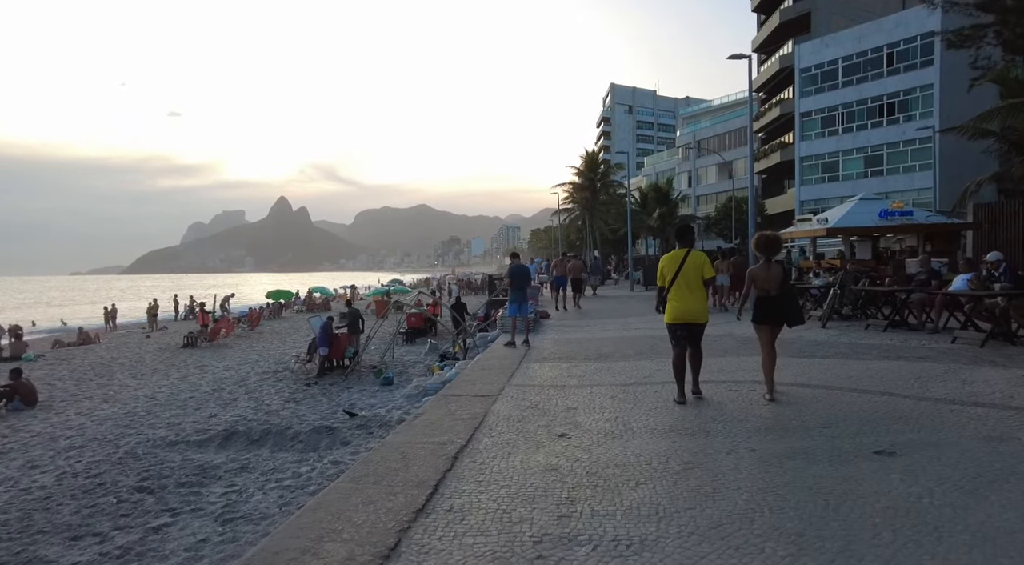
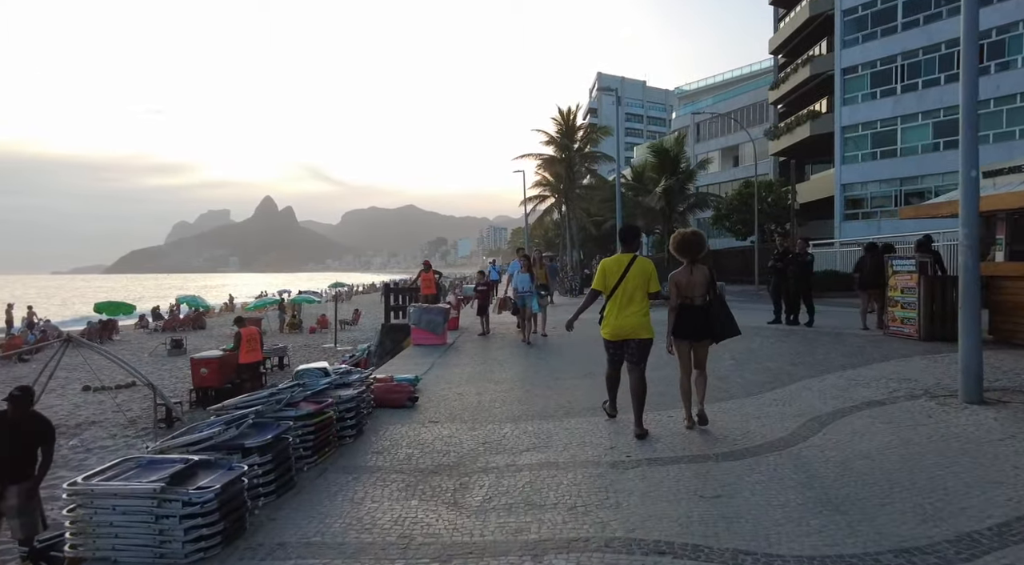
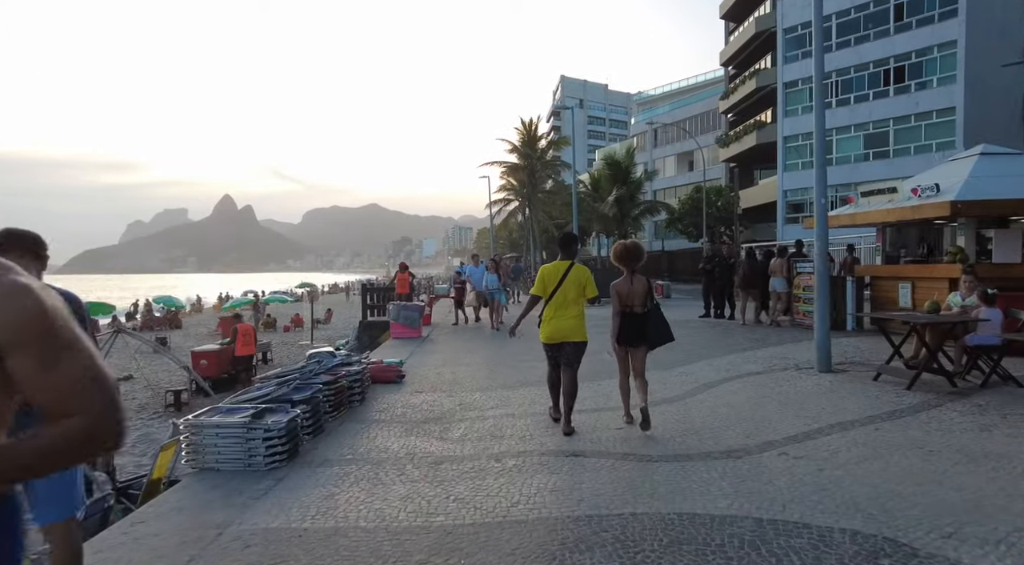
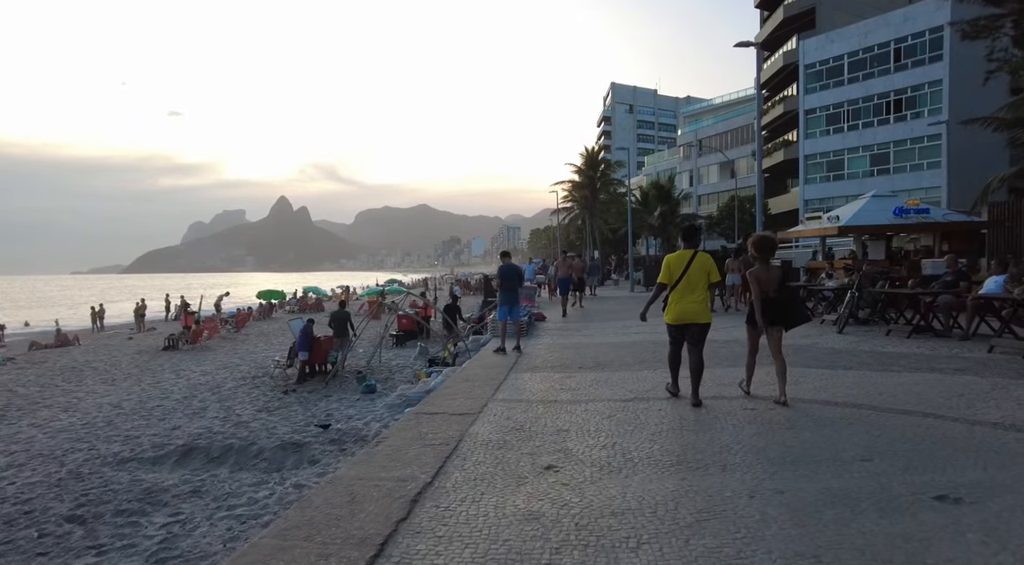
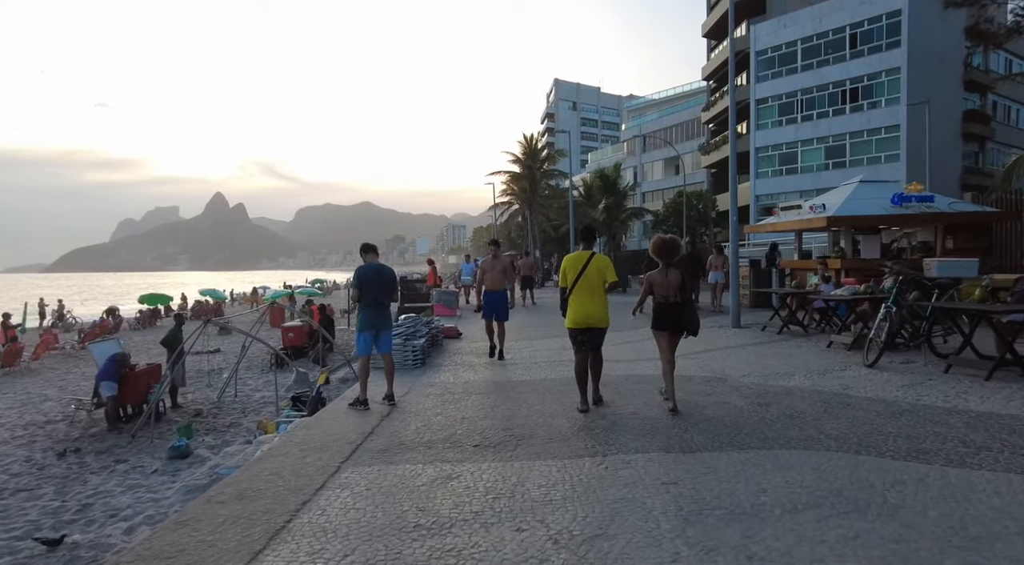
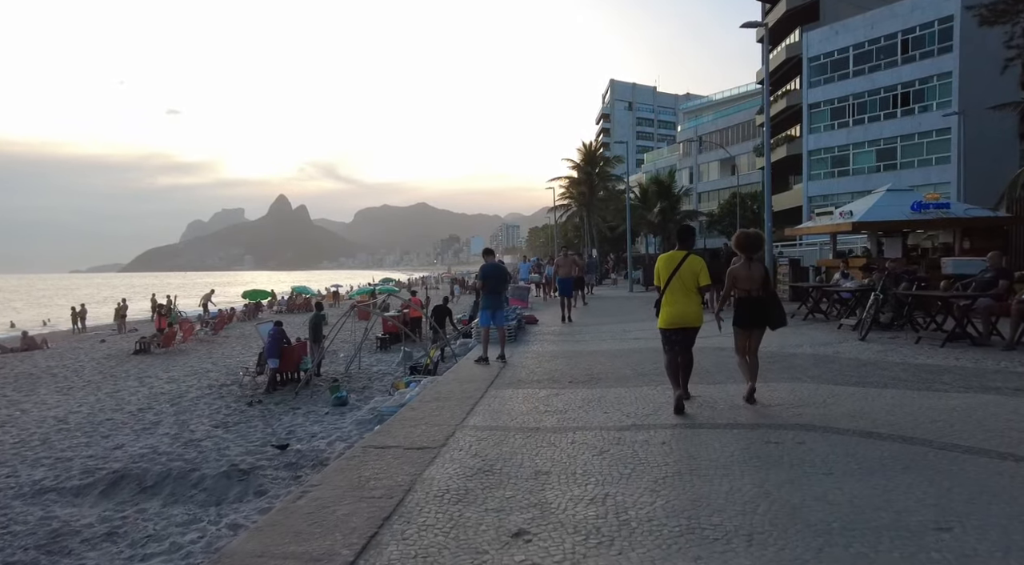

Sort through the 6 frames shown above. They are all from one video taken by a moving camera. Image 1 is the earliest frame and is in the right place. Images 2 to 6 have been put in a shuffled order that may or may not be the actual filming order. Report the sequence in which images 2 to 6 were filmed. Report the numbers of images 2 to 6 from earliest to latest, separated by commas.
4, 6, 5, 3, 2
